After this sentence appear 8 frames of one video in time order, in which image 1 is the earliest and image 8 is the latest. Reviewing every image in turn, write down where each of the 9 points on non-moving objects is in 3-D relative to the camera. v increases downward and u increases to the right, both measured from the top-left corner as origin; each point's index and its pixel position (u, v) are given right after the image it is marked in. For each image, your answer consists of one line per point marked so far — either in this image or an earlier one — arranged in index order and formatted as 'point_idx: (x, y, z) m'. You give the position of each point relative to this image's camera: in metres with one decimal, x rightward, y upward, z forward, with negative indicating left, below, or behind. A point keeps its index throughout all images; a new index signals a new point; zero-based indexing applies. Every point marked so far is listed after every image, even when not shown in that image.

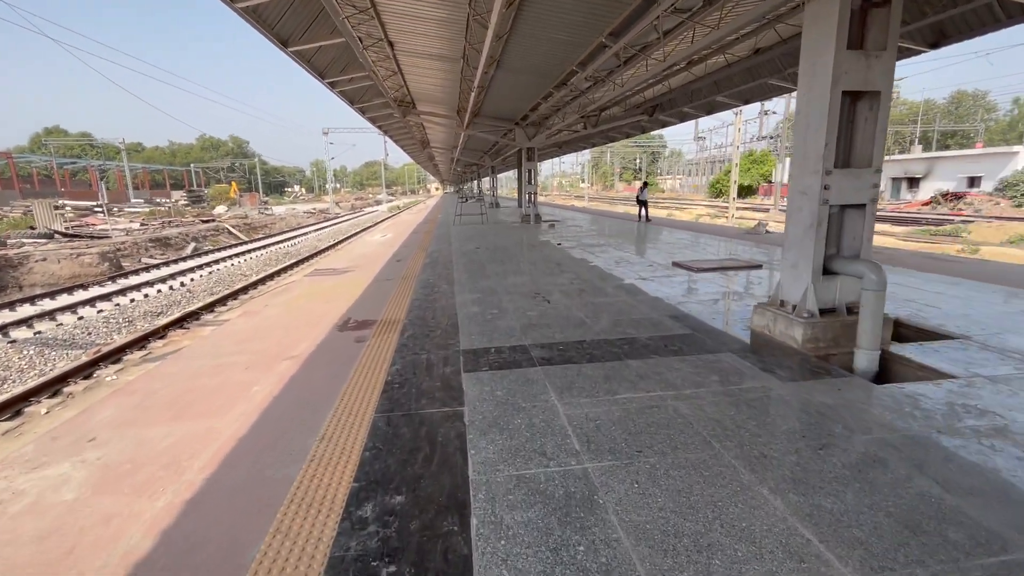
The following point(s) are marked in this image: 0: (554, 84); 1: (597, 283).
0: (+1.1, +5.5, +13.3) m
1: (+1.3, +0.1, +7.4) m
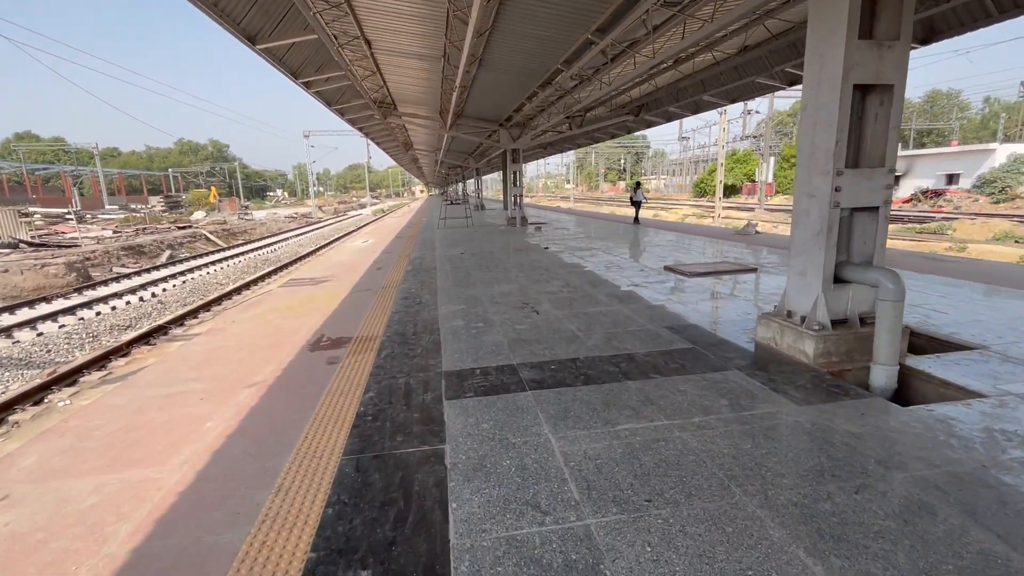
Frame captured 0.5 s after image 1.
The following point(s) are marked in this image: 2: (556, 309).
0: (+0.7, +5.4, +12.9) m
1: (+1.1, 0.0, +7.0) m
2: (+0.5, -0.3, +6.1) m
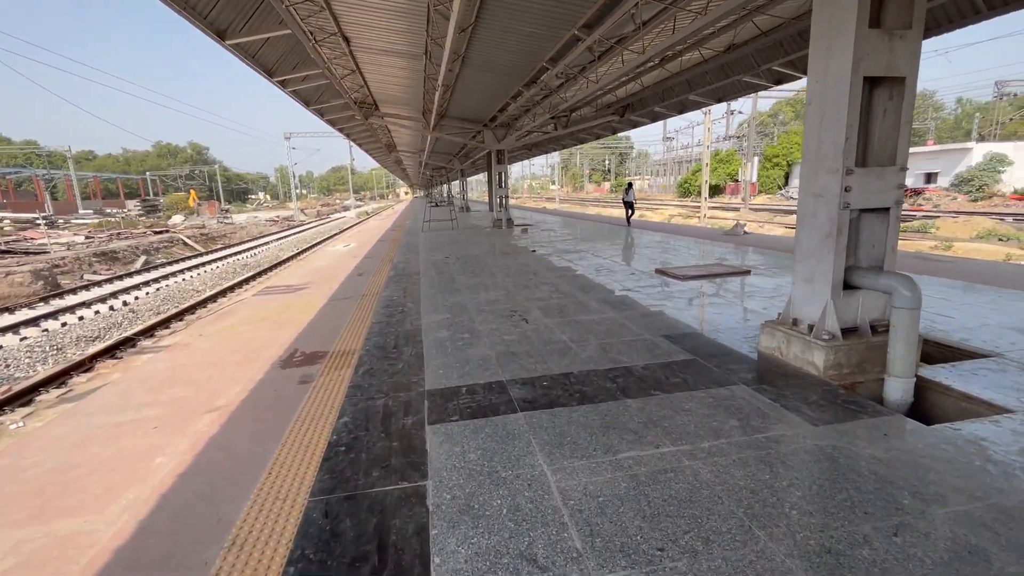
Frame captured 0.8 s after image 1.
0: (+0.3, +5.3, +12.6) m
1: (+0.9, -0.1, +6.7) m
2: (+0.4, -0.3, +5.8) m
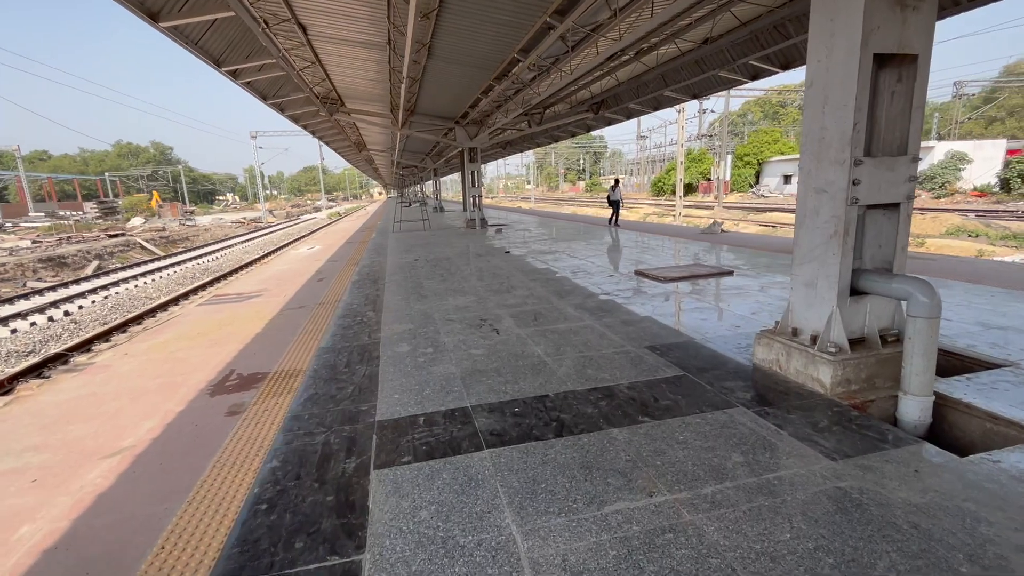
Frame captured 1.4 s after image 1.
0: (-0.4, +5.2, +12.1) m
1: (+0.5, -0.2, +6.2) m
2: (+0.1, -0.4, +5.3) m
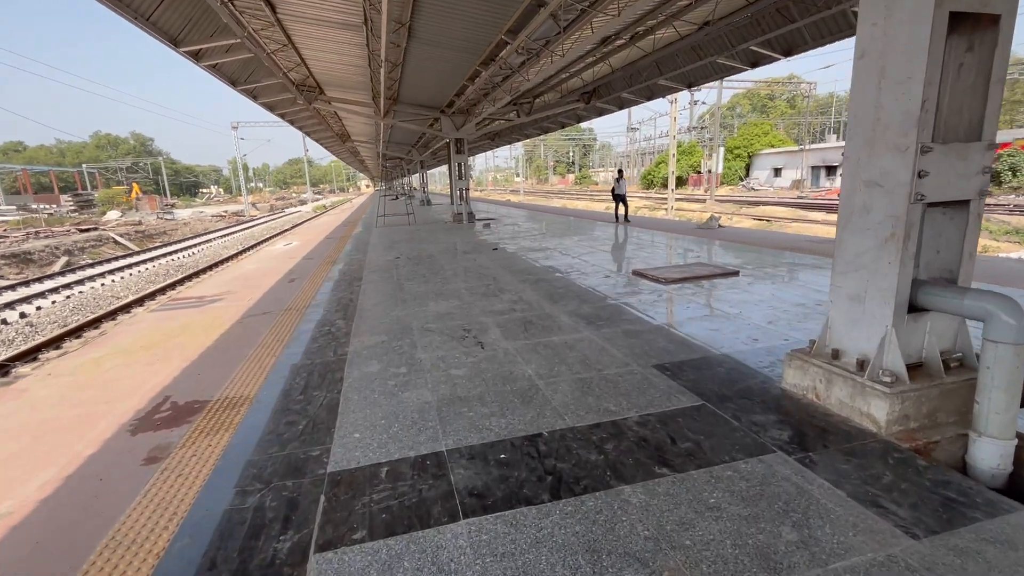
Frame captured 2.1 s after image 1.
0: (-0.7, +5.3, +11.3) m
1: (+0.4, -0.2, +5.6) m
2: (-0.1, -0.5, +4.6) m
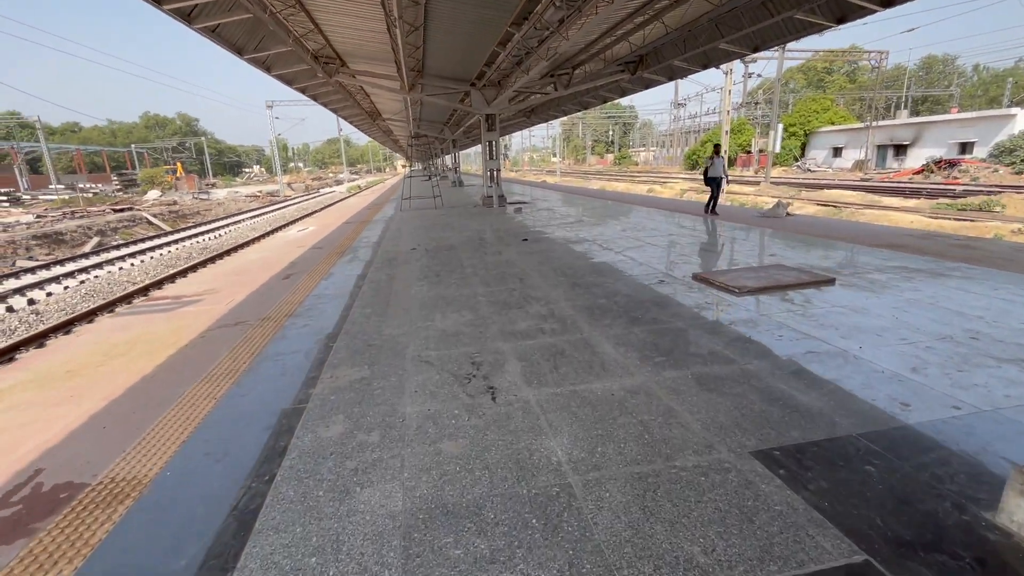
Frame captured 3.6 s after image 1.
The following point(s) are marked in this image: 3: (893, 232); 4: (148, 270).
0: (0.0, +5.4, +9.8) m
1: (+0.6, -0.4, +4.2) m
2: (+0.1, -0.6, +3.3) m
3: (+7.4, +1.1, +9.5) m
4: (-11.7, +0.6, +15.7) m
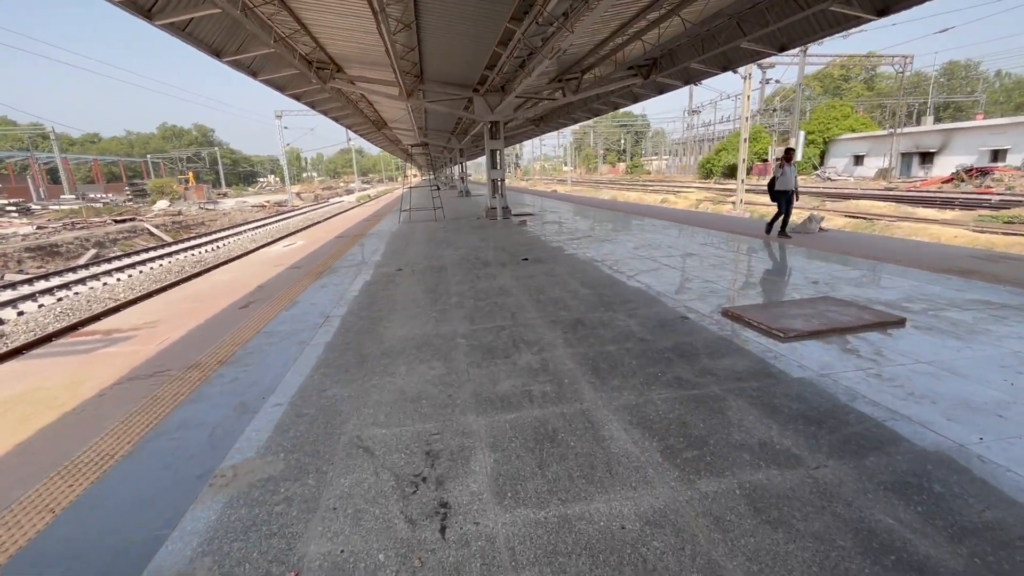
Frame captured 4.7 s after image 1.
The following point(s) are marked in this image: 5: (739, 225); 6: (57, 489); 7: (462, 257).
0: (0.0, +4.9, +8.9) m
1: (+0.4, -0.7, +3.2) m
2: (-0.1, -1.0, +2.3) m
3: (+7.4, +0.6, +8.3) m
4: (-11.6, +0.1, +15.0) m
5: (+5.7, +1.7, +12.9) m
6: (-2.4, -1.0, +2.6) m
7: (-0.9, +0.6, +9.2) m
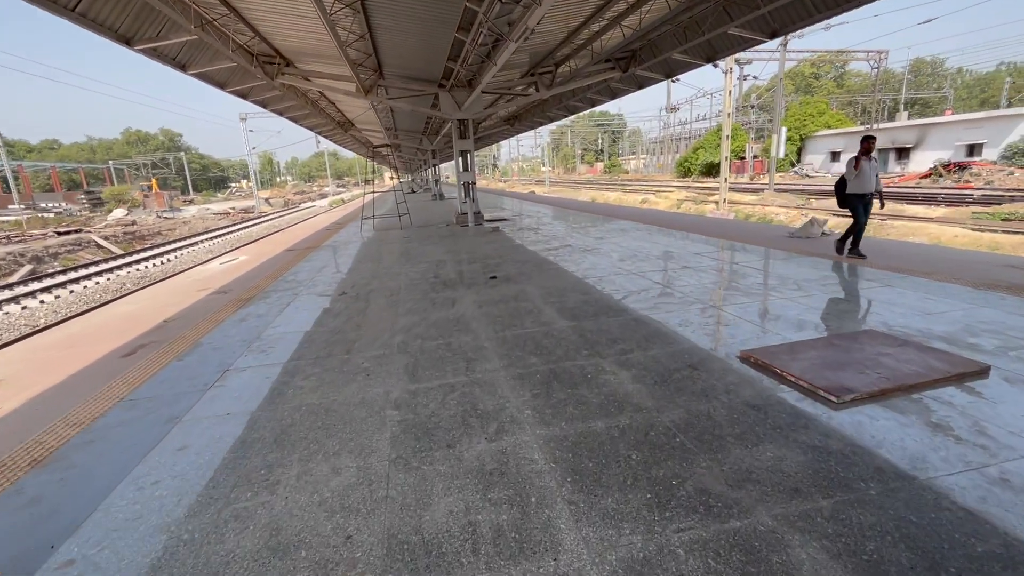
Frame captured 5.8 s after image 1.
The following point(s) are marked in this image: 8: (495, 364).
0: (-0.6, +4.6, +7.7) m
1: (+0.2, -1.0, +1.9) m
2: (-0.3, -1.3, +1.0) m
3: (+6.9, +0.5, +7.3) m
4: (-12.3, -0.5, +13.3) m
5: (+5.0, +1.5, +11.9) m
6: (-2.6, -1.4, +1.3) m
7: (-1.5, +0.2, +7.9) m
8: (-0.1, -0.6, +3.9) m
